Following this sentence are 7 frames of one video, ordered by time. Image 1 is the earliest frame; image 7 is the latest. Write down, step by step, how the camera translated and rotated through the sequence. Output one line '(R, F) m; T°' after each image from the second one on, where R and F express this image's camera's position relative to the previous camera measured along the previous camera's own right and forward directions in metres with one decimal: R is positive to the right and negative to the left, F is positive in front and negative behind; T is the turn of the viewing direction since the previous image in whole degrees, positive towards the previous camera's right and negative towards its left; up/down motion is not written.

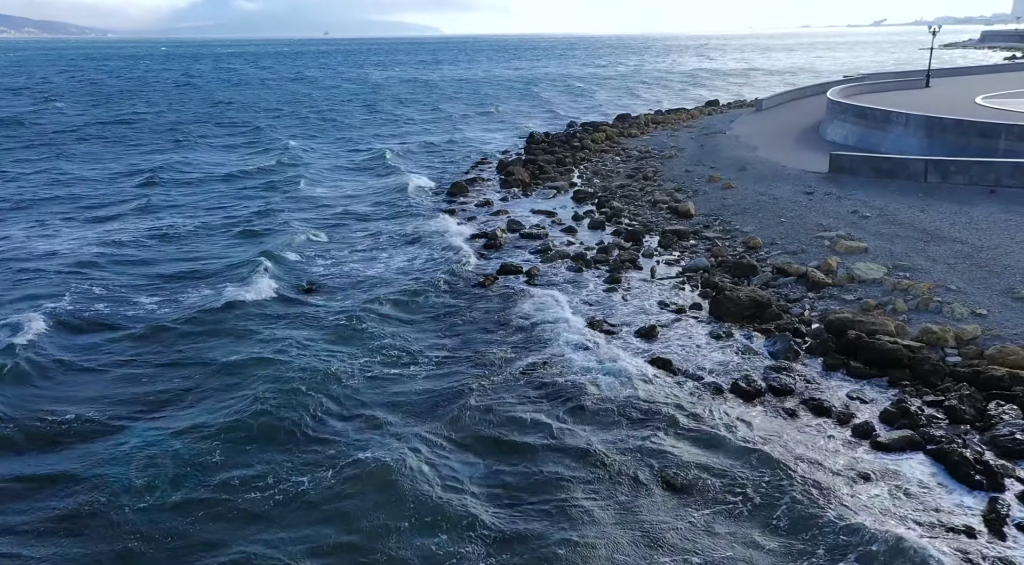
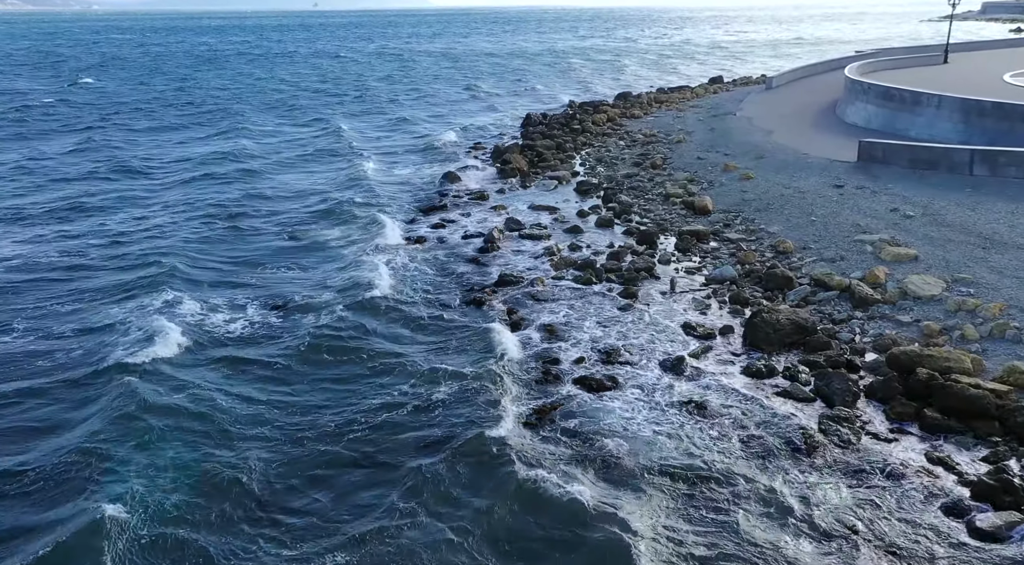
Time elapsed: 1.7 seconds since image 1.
(-0.2, +3.0) m; 0°
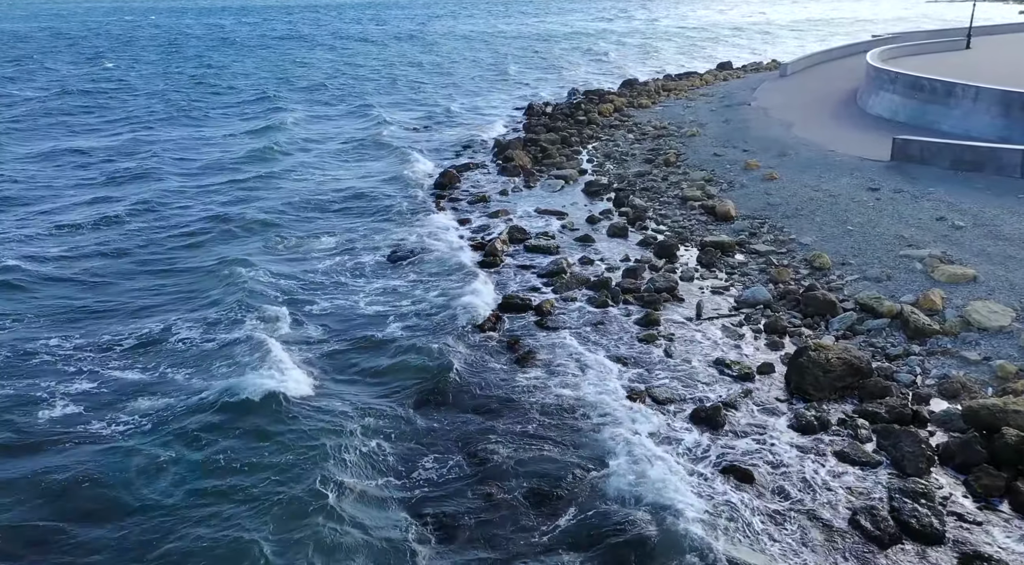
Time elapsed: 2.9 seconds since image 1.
(-0.1, +2.4) m; 0°
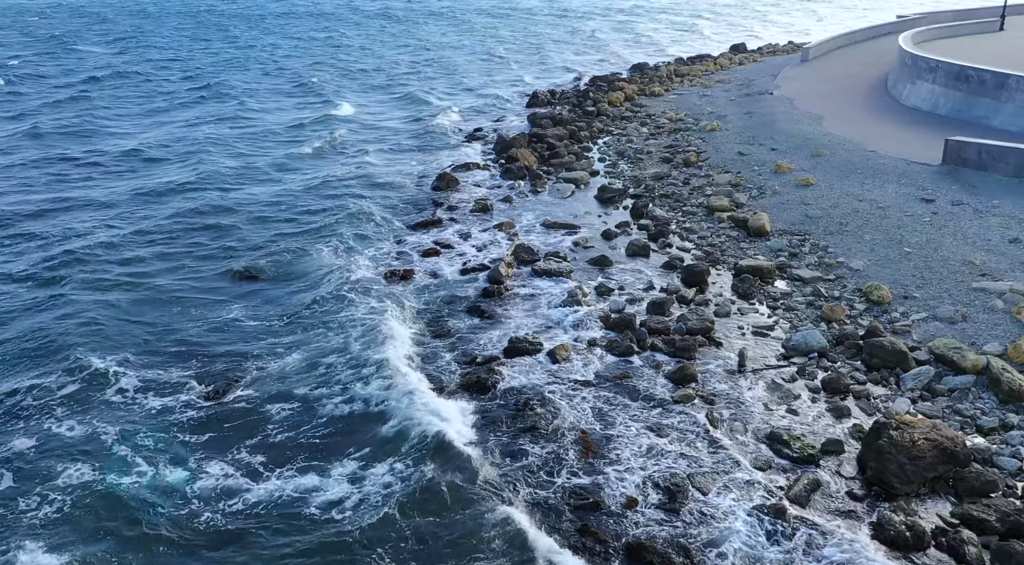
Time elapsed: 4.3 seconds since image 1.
(-0.1, +2.9) m; 0°
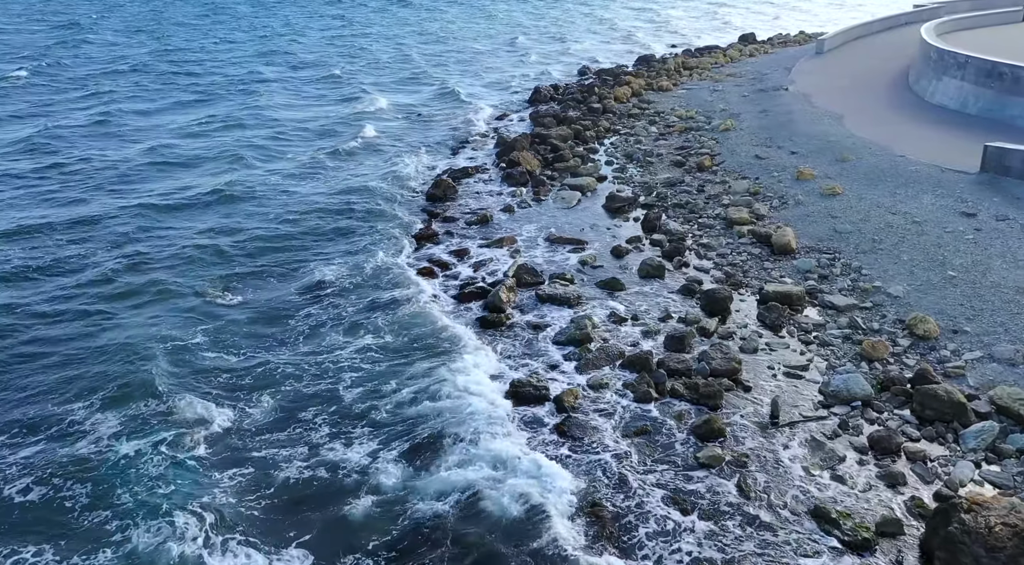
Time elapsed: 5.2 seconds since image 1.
(0.0, +1.9) m; 0°
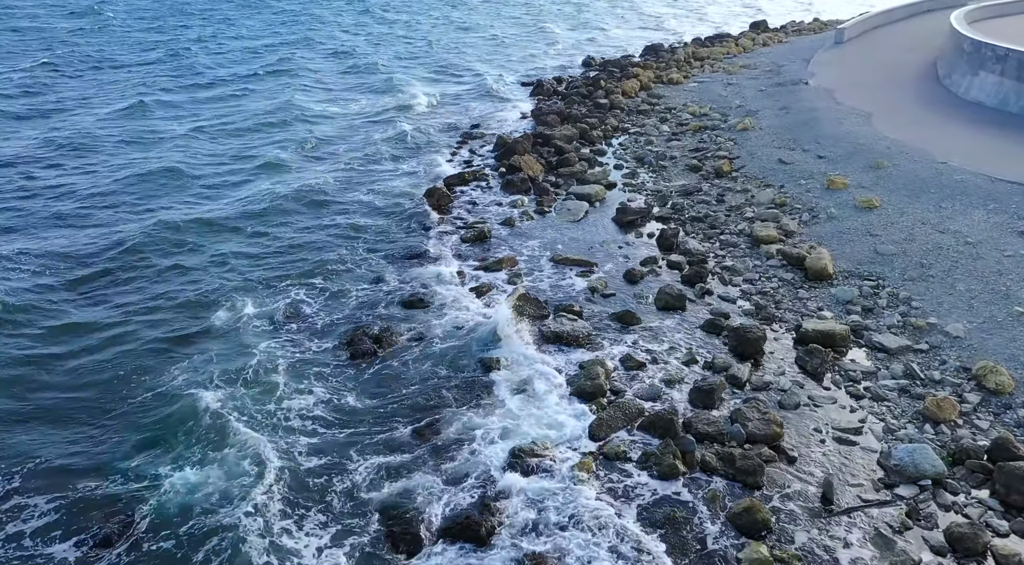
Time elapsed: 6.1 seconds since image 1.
(0.0, +2.3) m; 0°
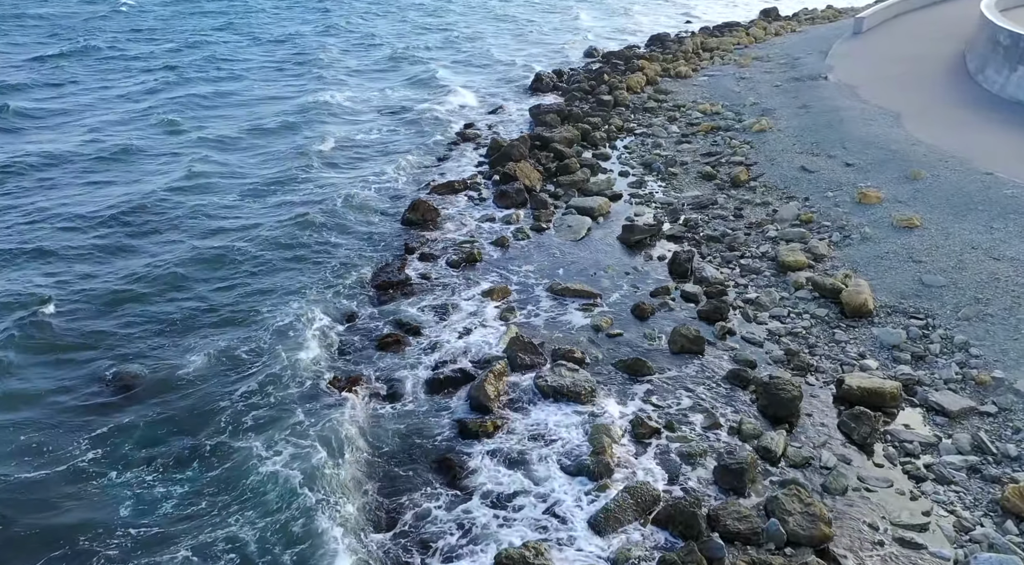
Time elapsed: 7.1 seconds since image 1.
(+0.2, +2.4) m; 0°
